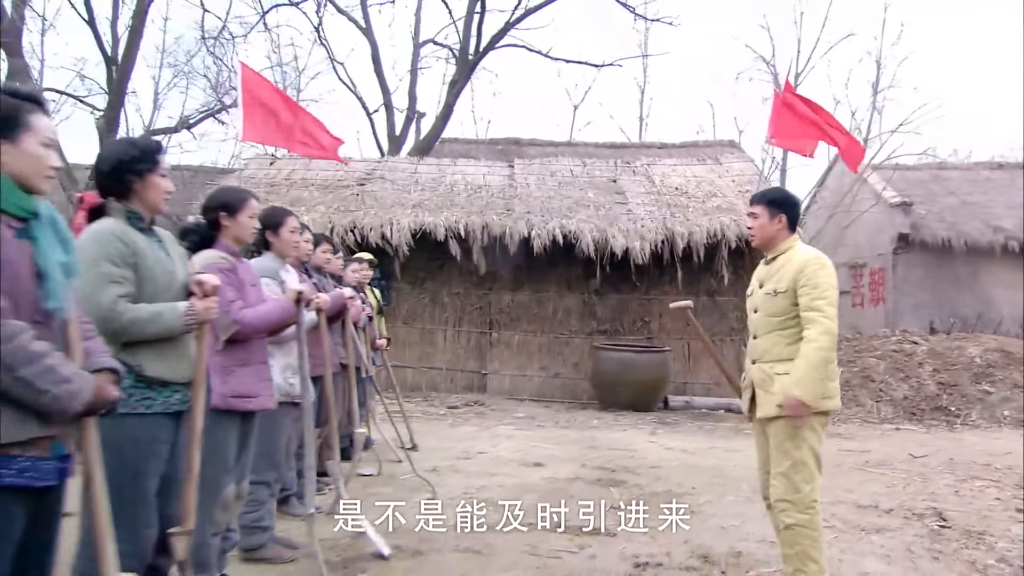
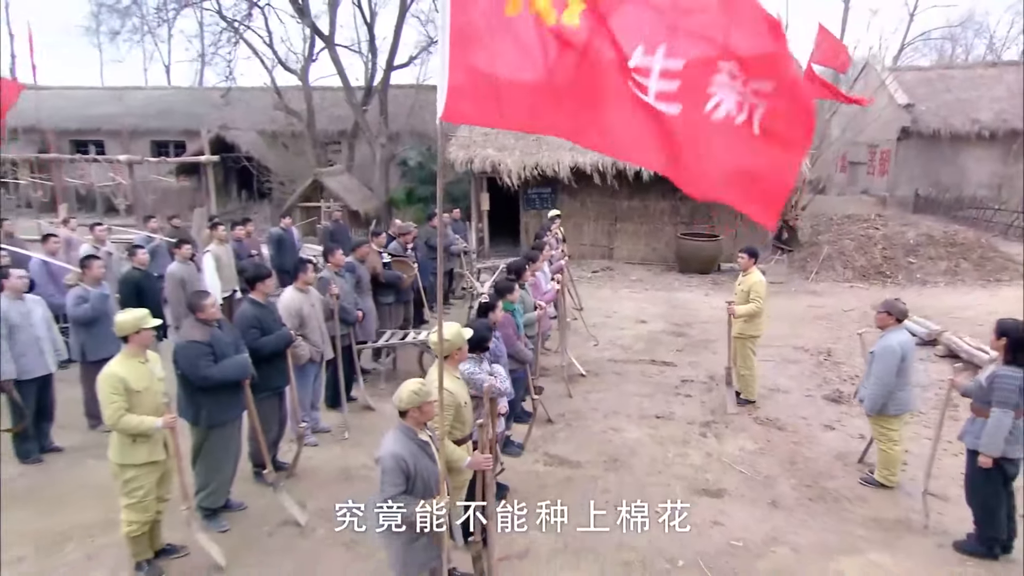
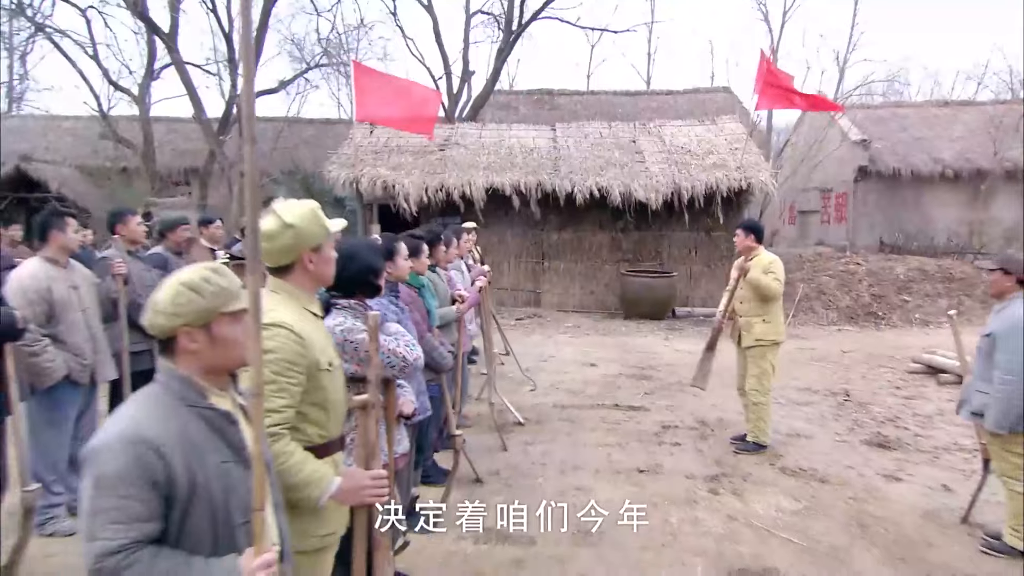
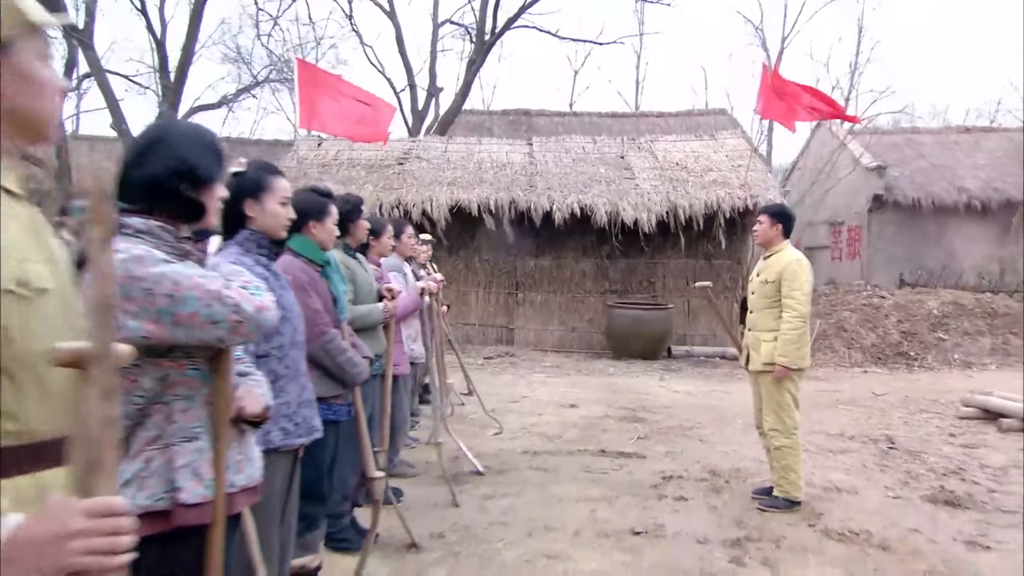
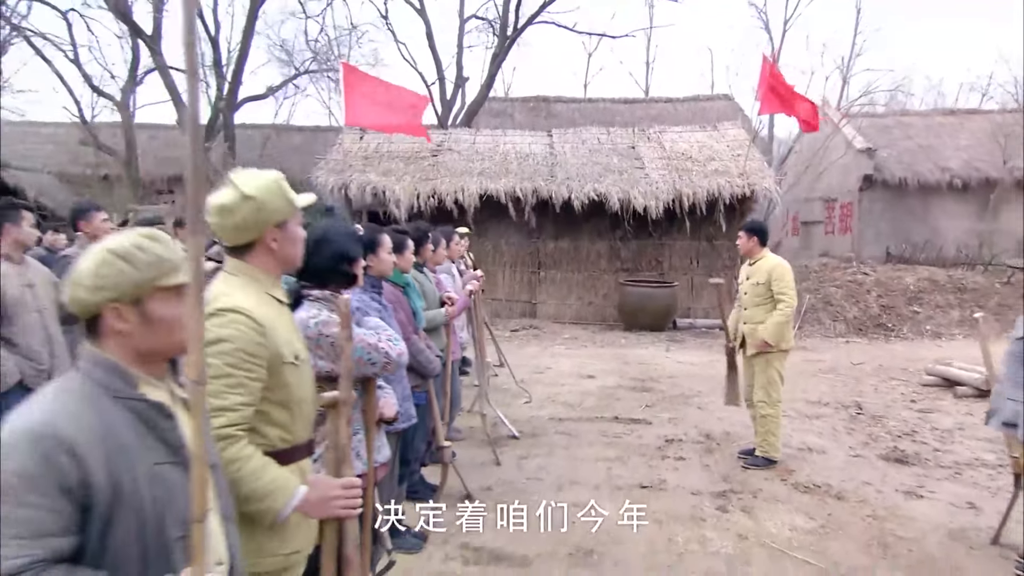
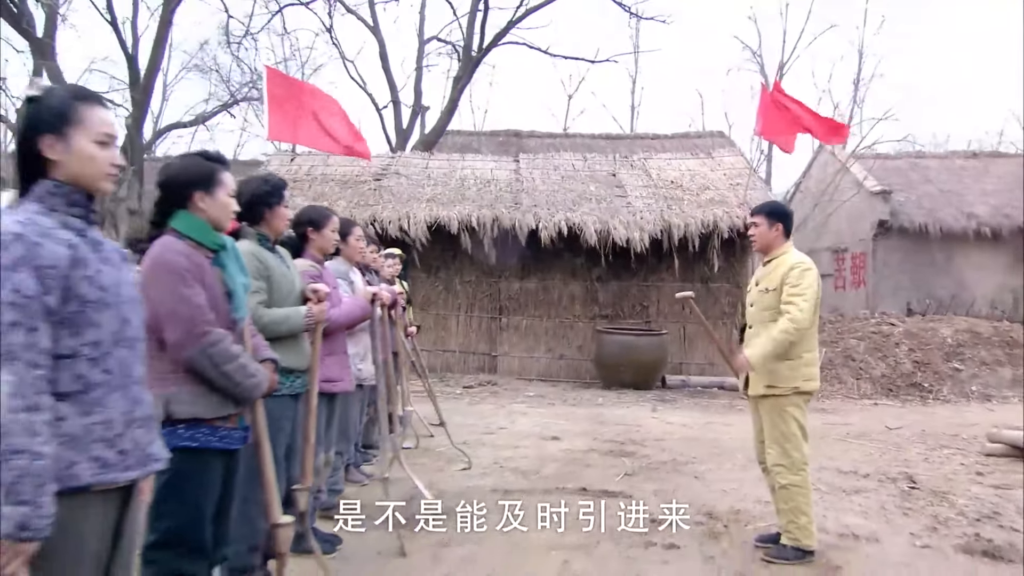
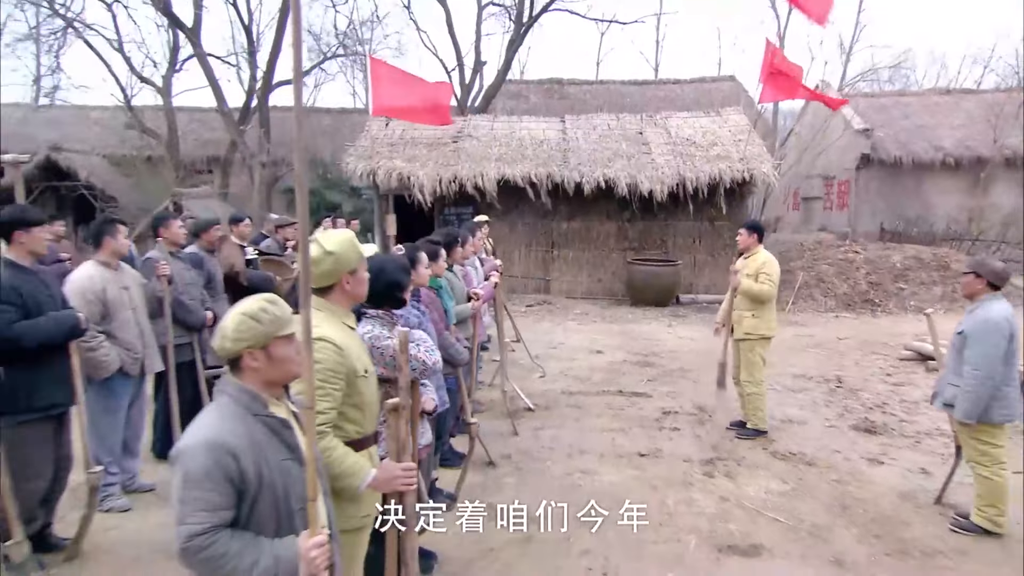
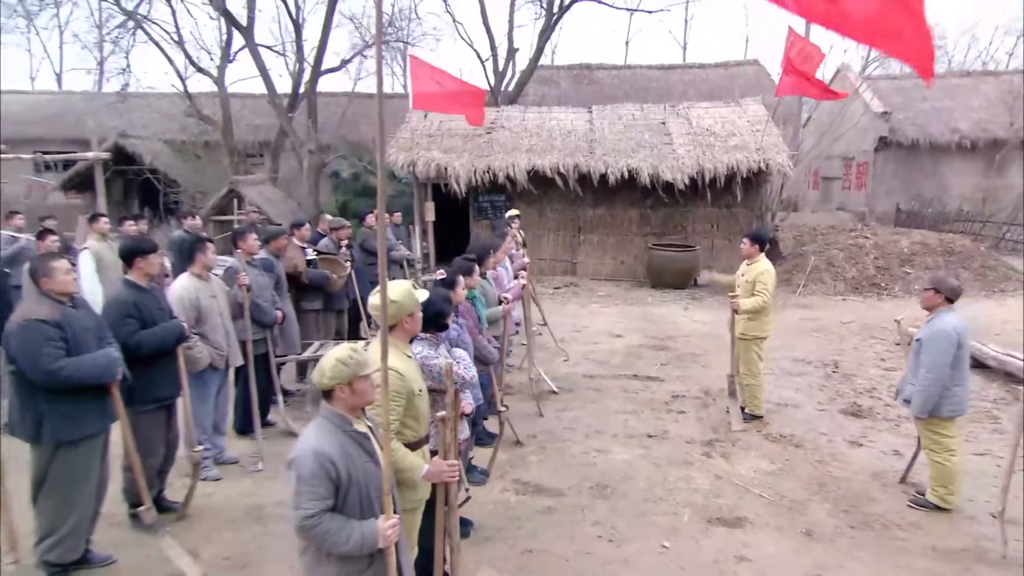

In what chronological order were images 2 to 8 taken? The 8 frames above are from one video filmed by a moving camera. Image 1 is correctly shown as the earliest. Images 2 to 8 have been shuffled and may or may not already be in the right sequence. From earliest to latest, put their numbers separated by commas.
6, 4, 5, 3, 7, 8, 2
